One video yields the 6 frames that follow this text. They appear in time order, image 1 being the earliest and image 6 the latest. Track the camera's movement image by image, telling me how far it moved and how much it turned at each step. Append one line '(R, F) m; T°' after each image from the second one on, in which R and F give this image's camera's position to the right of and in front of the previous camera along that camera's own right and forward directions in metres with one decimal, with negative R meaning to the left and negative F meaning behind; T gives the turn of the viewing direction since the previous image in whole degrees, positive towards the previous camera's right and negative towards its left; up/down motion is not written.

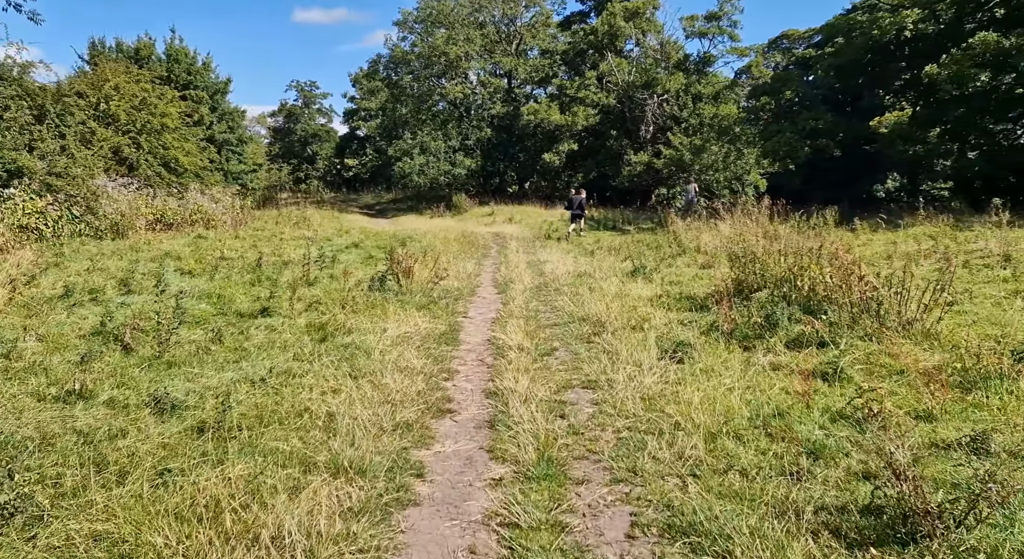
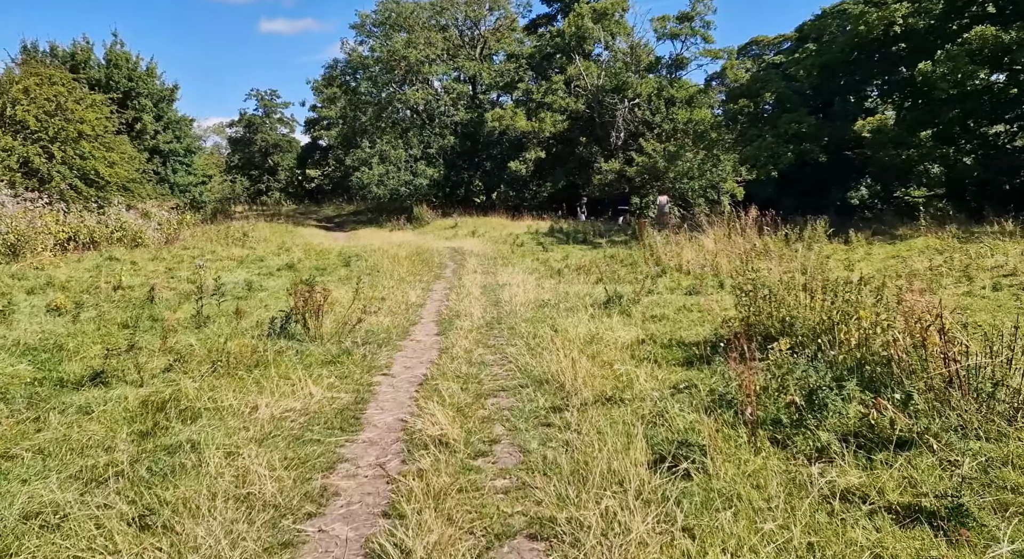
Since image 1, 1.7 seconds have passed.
(+0.3, +2.3) m; +2°
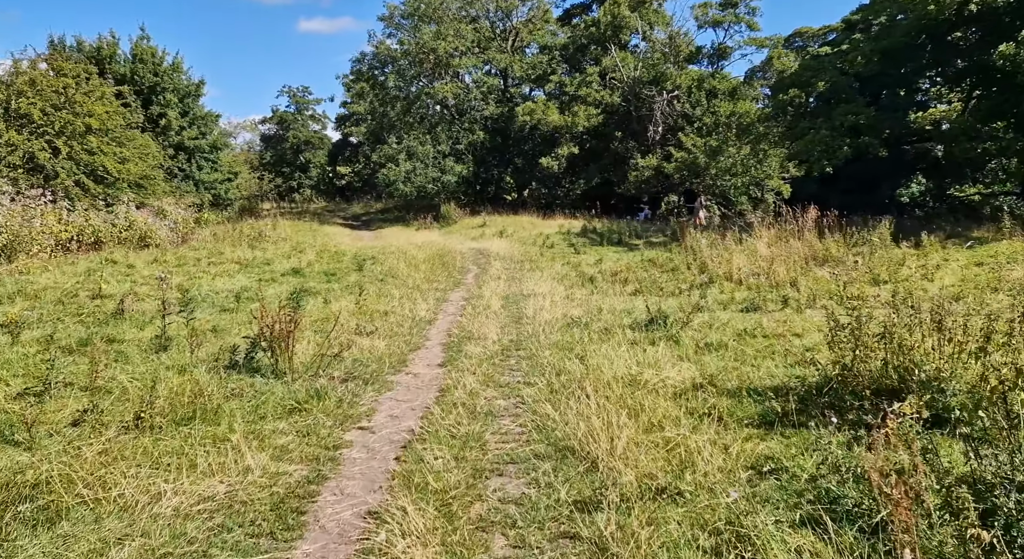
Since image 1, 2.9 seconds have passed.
(+0.1, +1.6) m; -2°
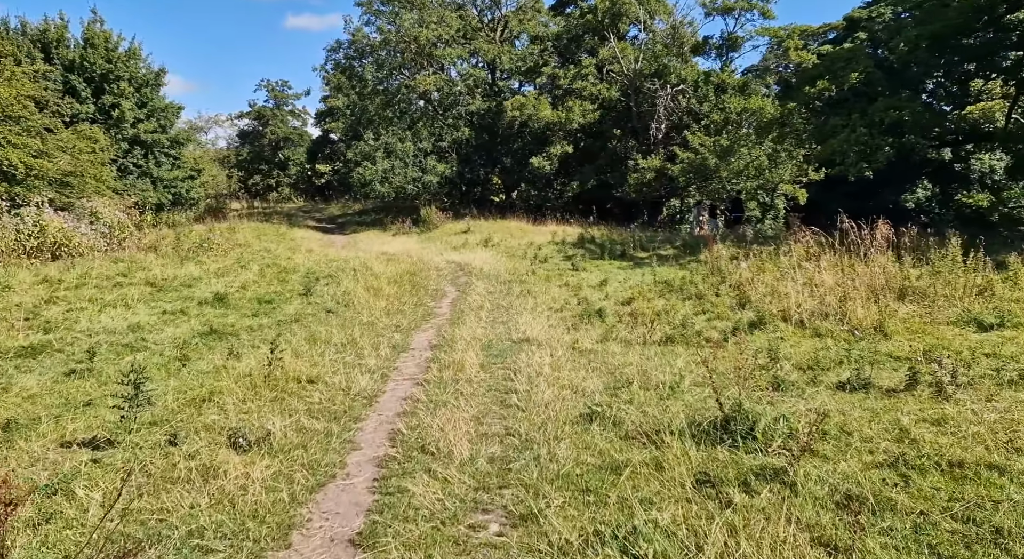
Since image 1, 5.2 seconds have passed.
(0.0, +3.3) m; +1°
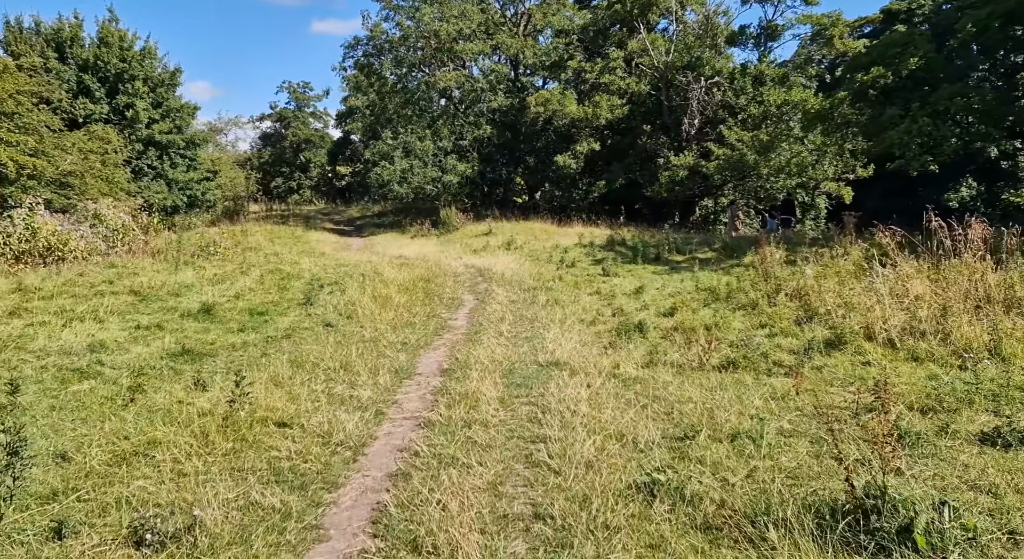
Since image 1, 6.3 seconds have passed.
(0.0, +1.5) m; -2°
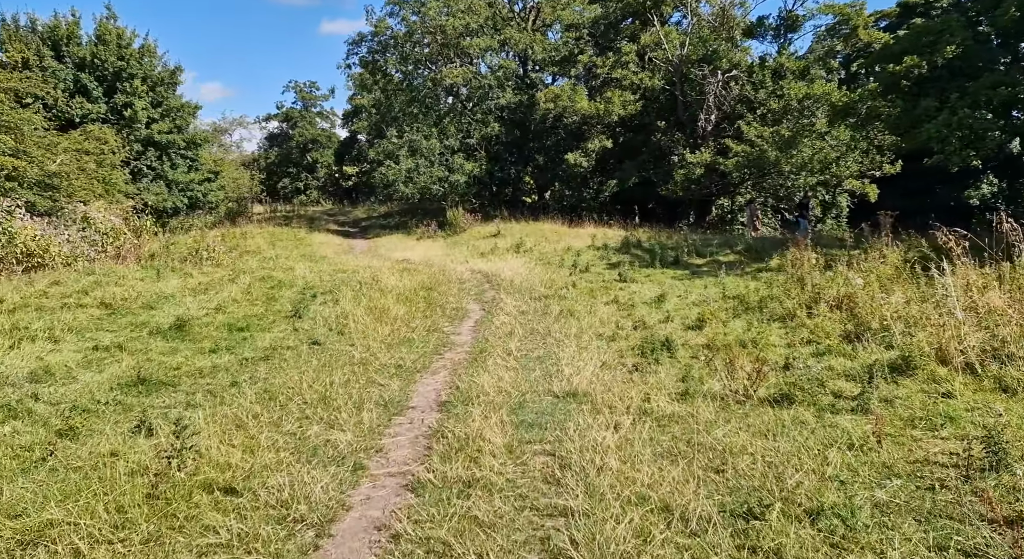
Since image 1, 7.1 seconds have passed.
(0.0, +1.2) m; -1°
